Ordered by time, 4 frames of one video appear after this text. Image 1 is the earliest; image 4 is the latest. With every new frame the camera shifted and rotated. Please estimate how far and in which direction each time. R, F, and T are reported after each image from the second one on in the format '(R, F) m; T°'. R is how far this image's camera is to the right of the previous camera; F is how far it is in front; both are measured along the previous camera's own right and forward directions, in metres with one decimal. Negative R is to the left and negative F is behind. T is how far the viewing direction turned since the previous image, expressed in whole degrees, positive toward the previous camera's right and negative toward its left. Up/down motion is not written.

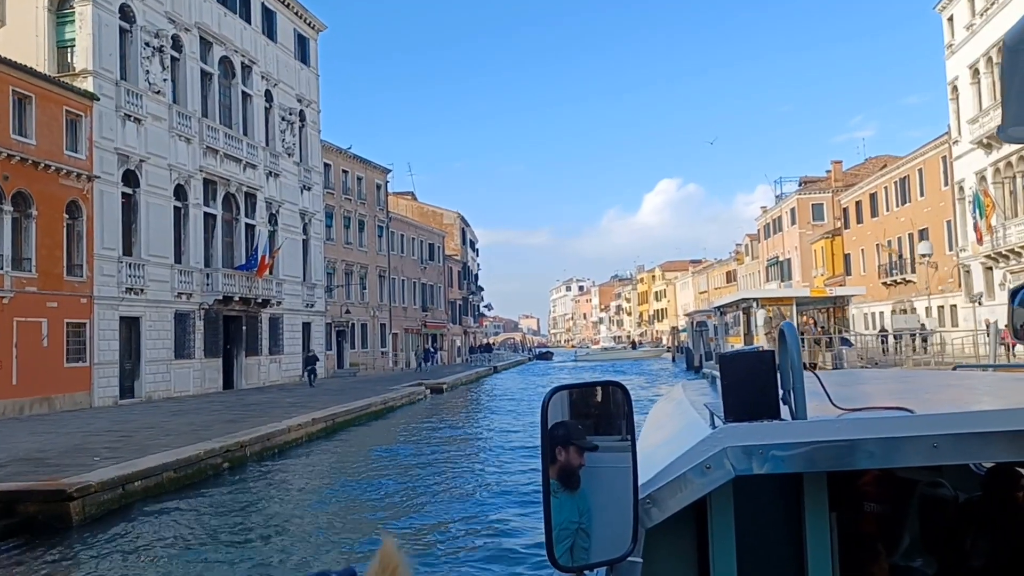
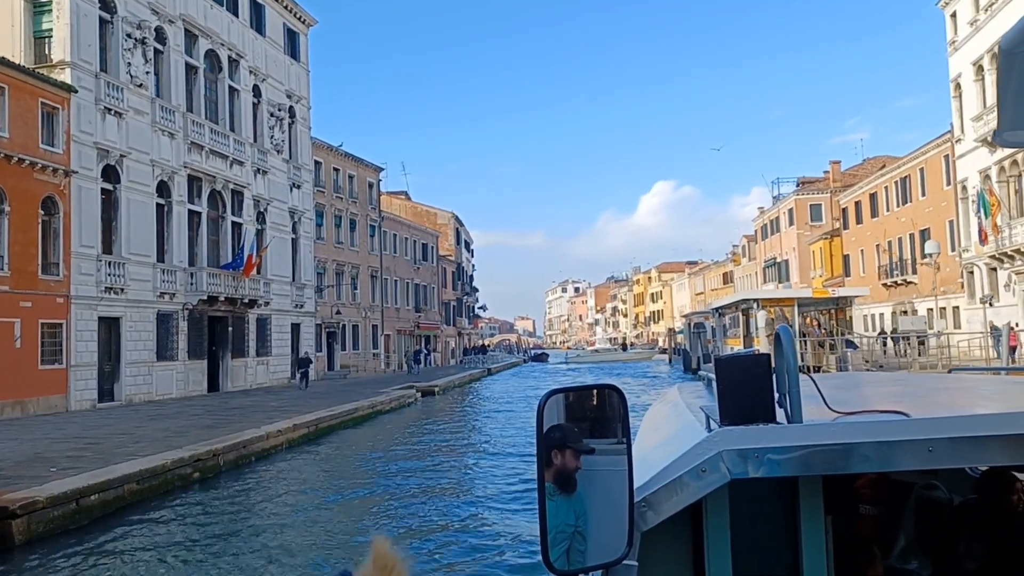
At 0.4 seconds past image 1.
(+0.1, +0.8) m; 0°
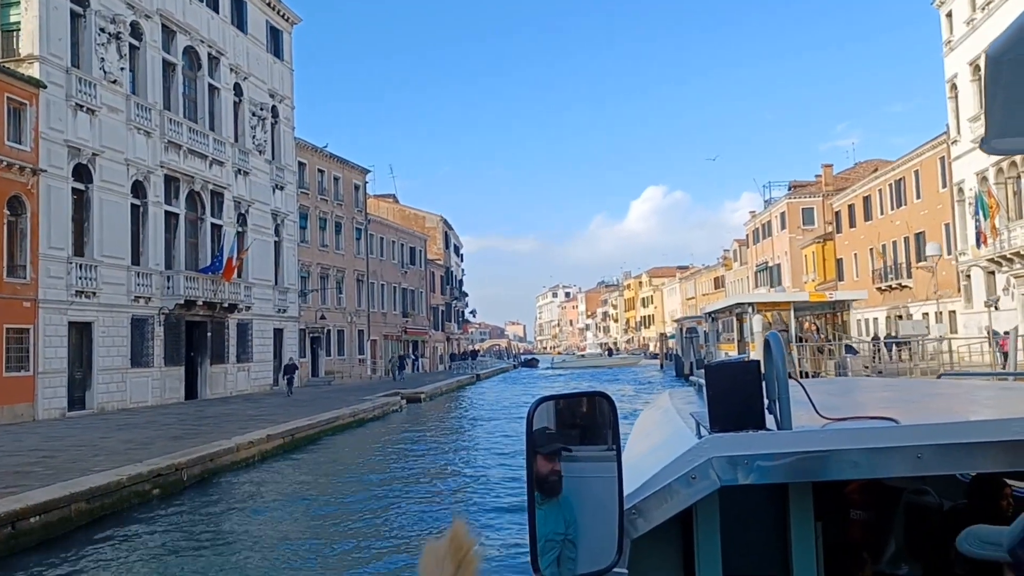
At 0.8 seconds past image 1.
(+0.1, +0.8) m; +1°
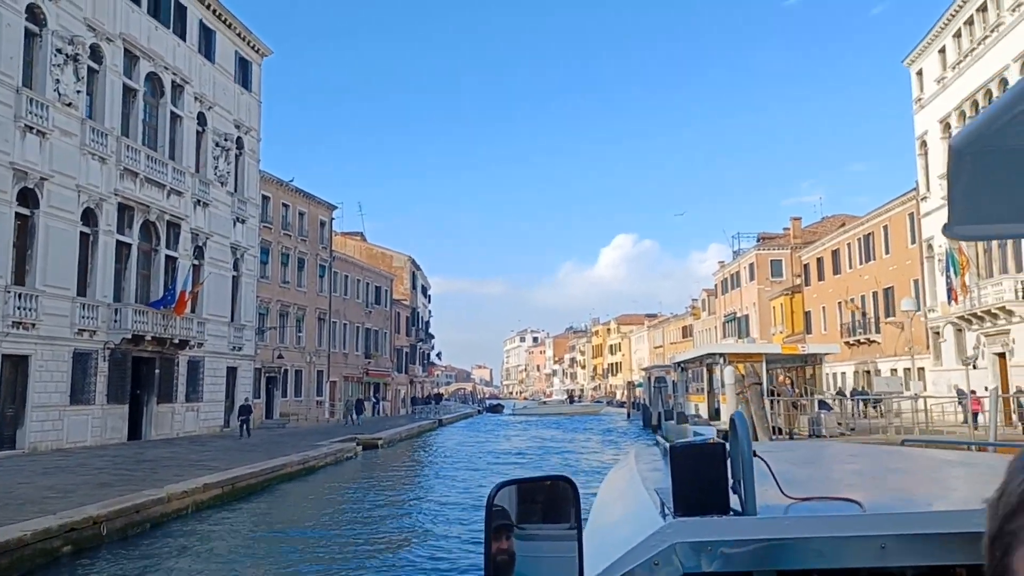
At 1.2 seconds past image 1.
(+0.1, +0.8) m; +2°
